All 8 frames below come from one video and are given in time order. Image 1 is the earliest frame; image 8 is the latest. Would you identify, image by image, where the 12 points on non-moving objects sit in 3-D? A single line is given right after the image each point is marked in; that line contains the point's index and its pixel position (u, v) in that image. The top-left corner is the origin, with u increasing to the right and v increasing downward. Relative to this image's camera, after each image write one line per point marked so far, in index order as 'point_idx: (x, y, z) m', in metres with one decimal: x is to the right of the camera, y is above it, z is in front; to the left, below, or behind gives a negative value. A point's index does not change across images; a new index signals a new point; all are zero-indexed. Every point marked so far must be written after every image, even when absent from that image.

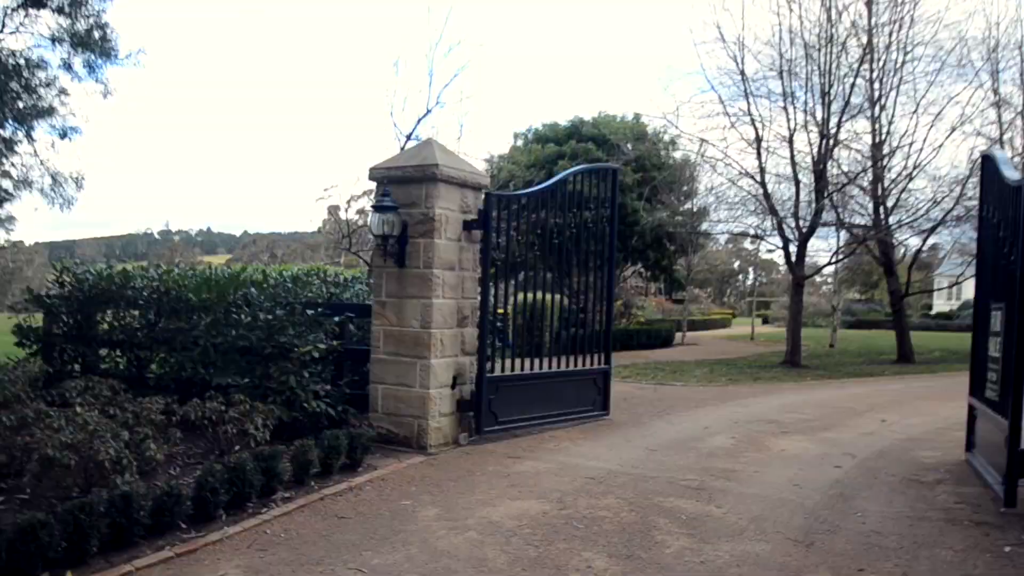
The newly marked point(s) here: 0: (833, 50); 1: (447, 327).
0: (+6.4, +4.8, +16.0) m
1: (-0.6, -0.4, +7.3) m
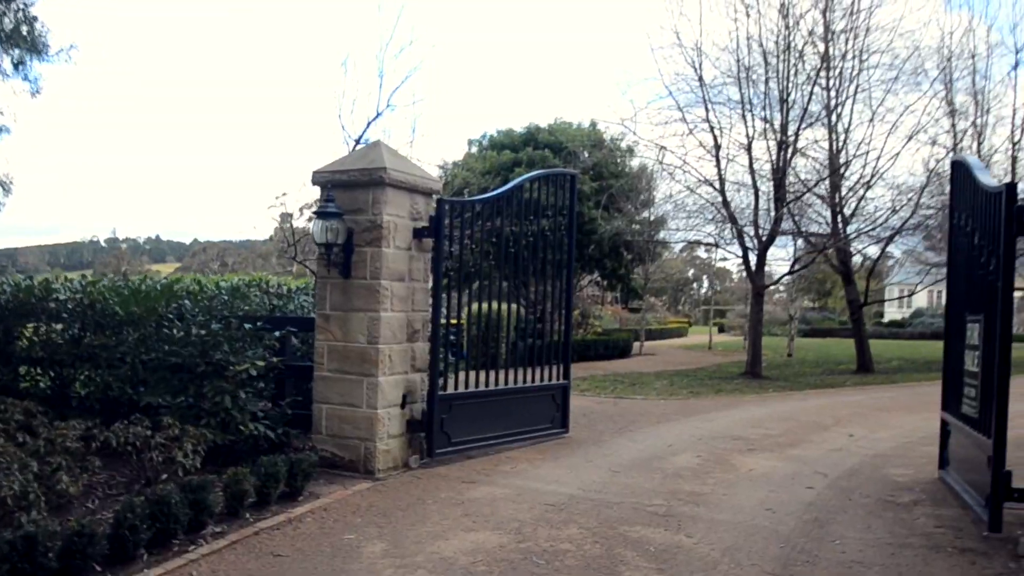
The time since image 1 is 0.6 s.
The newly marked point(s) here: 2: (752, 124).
0: (+5.5, +4.6, +15.9) m
1: (-1.0, -0.5, +6.8) m
2: (+4.7, +3.2, +15.6) m
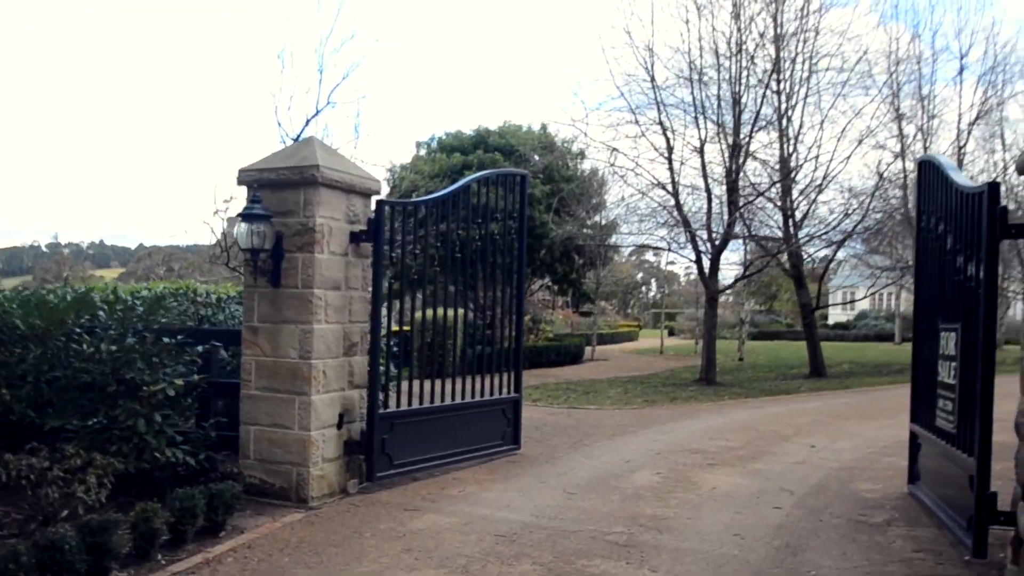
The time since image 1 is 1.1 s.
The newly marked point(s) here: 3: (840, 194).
0: (+4.5, +4.5, +15.7) m
1: (-1.4, -0.5, +6.2) m
2: (+3.7, +3.1, +15.4) m
3: (+6.5, +1.9, +15.8) m
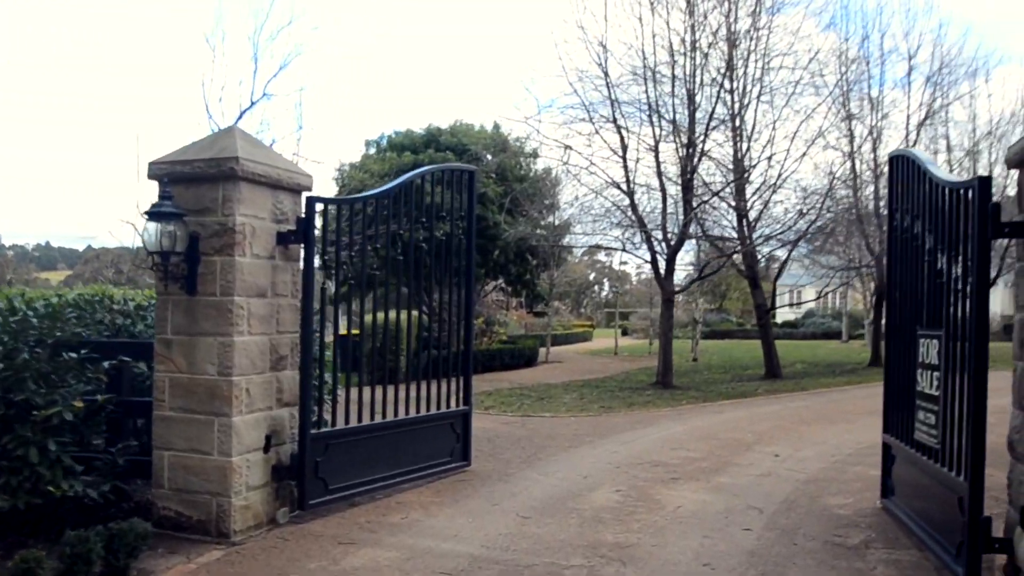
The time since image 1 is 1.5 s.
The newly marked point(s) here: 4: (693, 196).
0: (+3.5, +4.5, +15.4) m
1: (-1.8, -0.6, +5.6) m
2: (+2.7, +3.1, +15.0) m
3: (+5.5, +1.9, +15.6) m
4: (+3.4, +1.7, +14.9) m
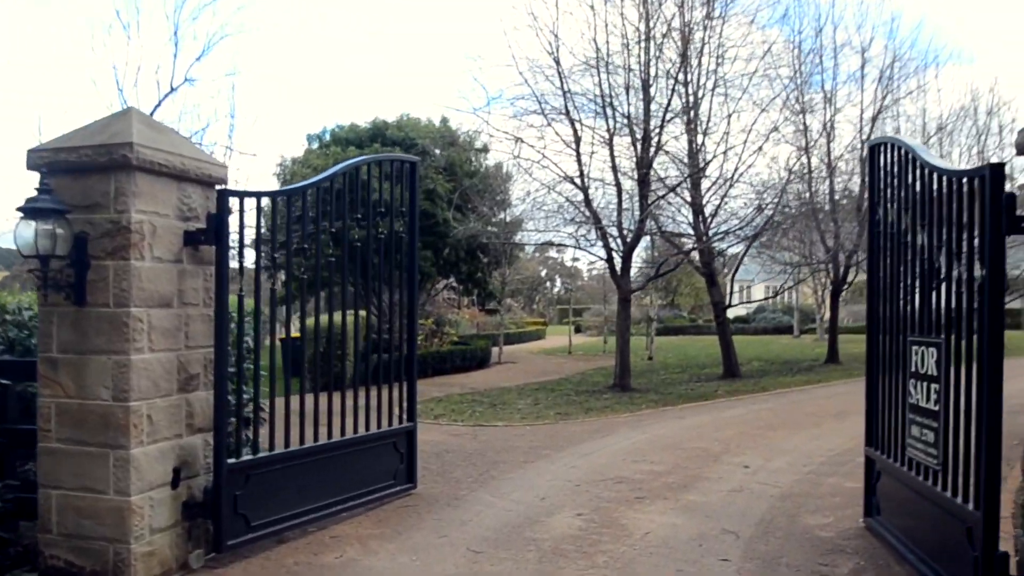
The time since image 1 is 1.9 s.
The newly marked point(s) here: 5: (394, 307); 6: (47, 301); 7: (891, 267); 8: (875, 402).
0: (+2.6, +4.5, +14.9) m
1: (-2.1, -0.6, +4.8) m
2: (+1.8, +3.1, +14.4) m
3: (+4.5, +1.9, +15.2) m
4: (+2.5, +1.8, +14.4) m
5: (-1.1, -0.2, +7.3) m
6: (-2.8, -0.1, +4.8) m
7: (+2.5, +0.1, +5.3) m
8: (+2.5, -0.8, +5.6) m
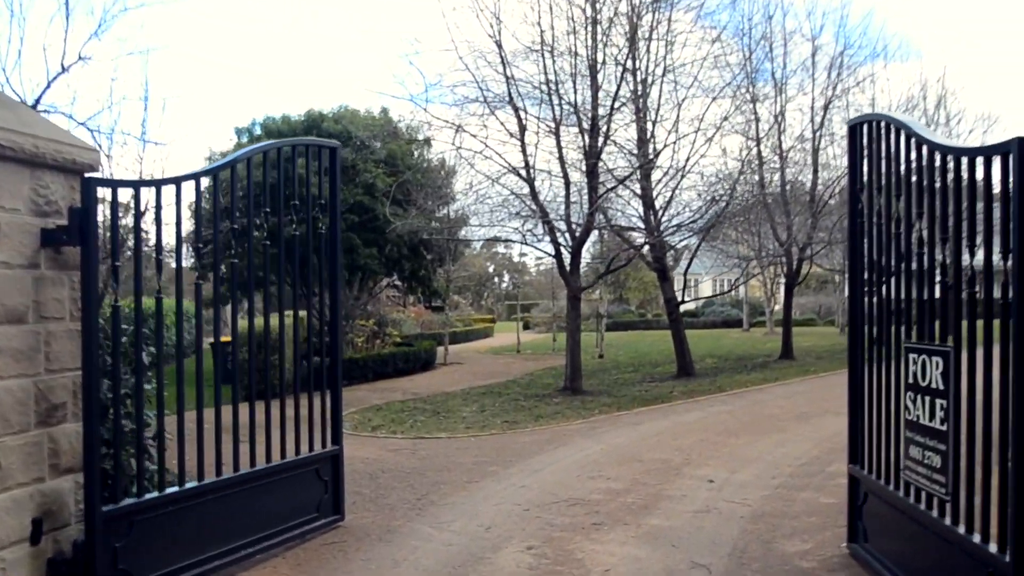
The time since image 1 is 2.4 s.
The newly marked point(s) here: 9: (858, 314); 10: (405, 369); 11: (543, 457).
0: (+1.5, +4.6, +14.2) m
1: (-2.4, -0.7, +3.9) m
2: (+0.8, +3.1, +13.7) m
3: (+3.5, +2.0, +14.7) m
4: (+1.5, +1.8, +13.7) m
5: (-1.6, -0.2, +6.5) m
6: (-3.1, -0.1, +3.8) m
7: (+2.1, +0.1, +4.7) m
8: (+2.2, -0.8, +5.0) m
9: (+2.1, -0.2, +5.0) m
10: (-2.5, -1.9, +18.6) m
11: (+0.3, -1.7, +8.1) m
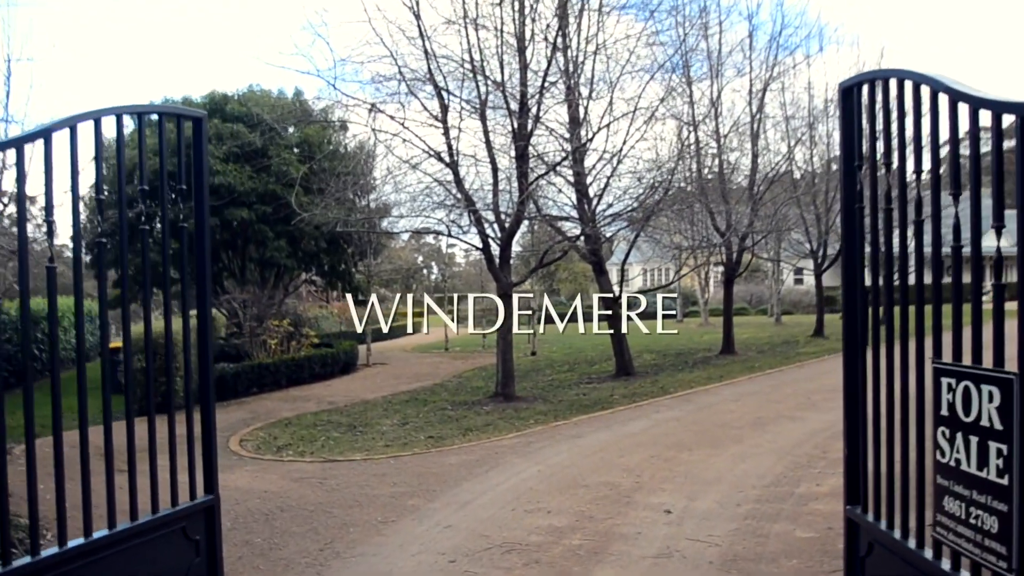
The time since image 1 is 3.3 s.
0: (+0.2, +4.7, +13.1) m
1: (-2.7, -0.8, +2.5) m
2: (-0.4, +3.2, +12.6) m
3: (+2.2, +2.1, +13.8) m
4: (+0.3, +1.9, +12.6) m
5: (-2.1, -0.3, +5.2) m
6: (-3.4, -0.2, +2.4) m
7: (+1.8, +0.1, +3.7) m
8: (+1.8, -0.8, +4.1) m
9: (+1.7, -0.2, +4.0) m
10: (-4.1, -1.8, +17.2) m
11: (-0.3, -1.7, +7.0) m
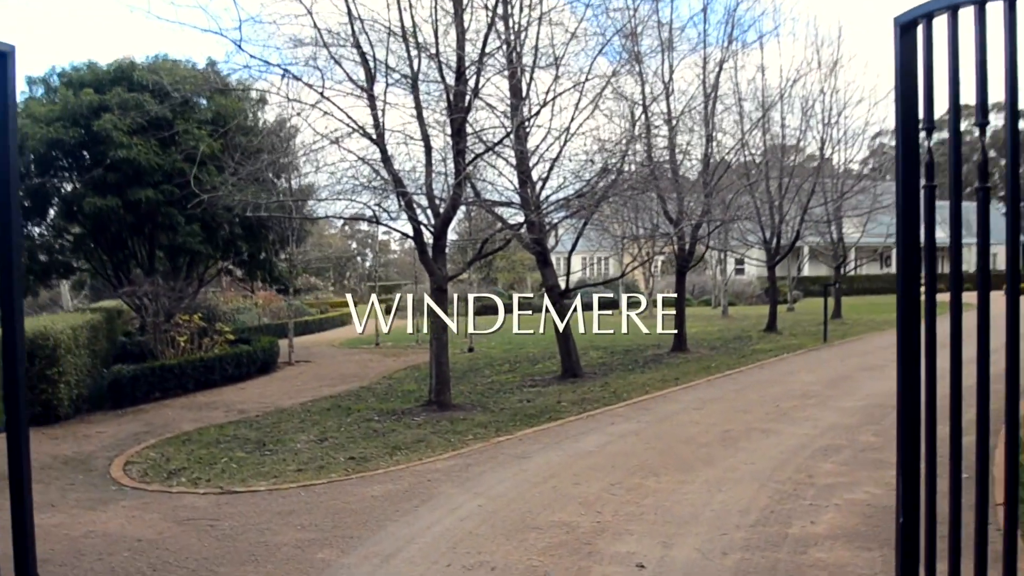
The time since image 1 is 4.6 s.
0: (-0.7, +4.8, +11.8) m
1: (-2.8, -0.9, +1.1) m
2: (-1.3, +3.3, +11.2) m
3: (+1.2, +2.2, +12.6) m
4: (-0.7, +2.0, +11.4) m
5: (-2.5, -0.3, +3.8) m
6: (-3.5, -0.3, +0.9) m
7: (+1.5, +0.1, +2.6) m
8: (+1.5, -0.8, +3.0) m
9: (+1.5, -0.2, +2.9) m
10: (-5.3, -1.6, +15.6) m
11: (-0.8, -1.7, +5.7) m
